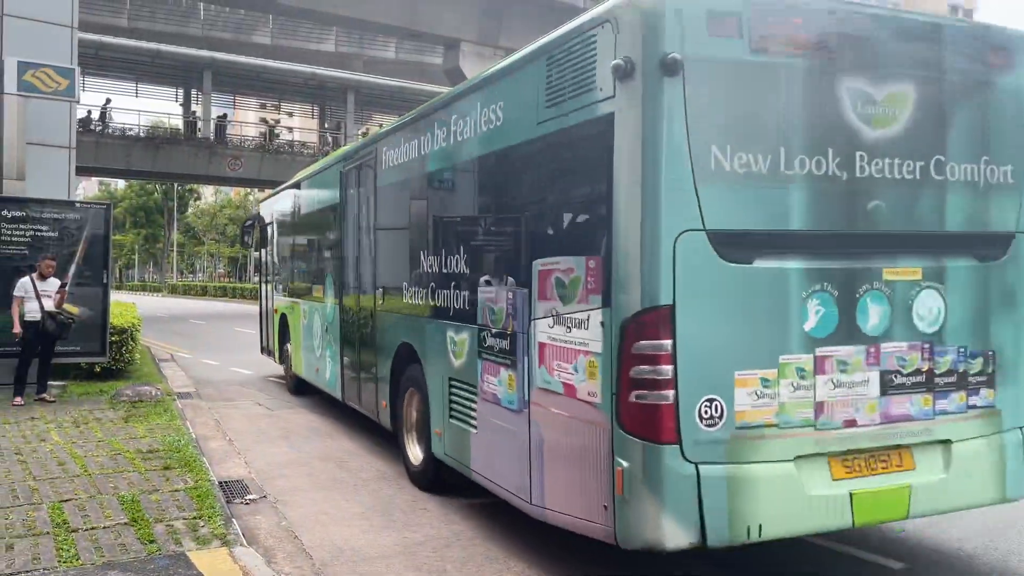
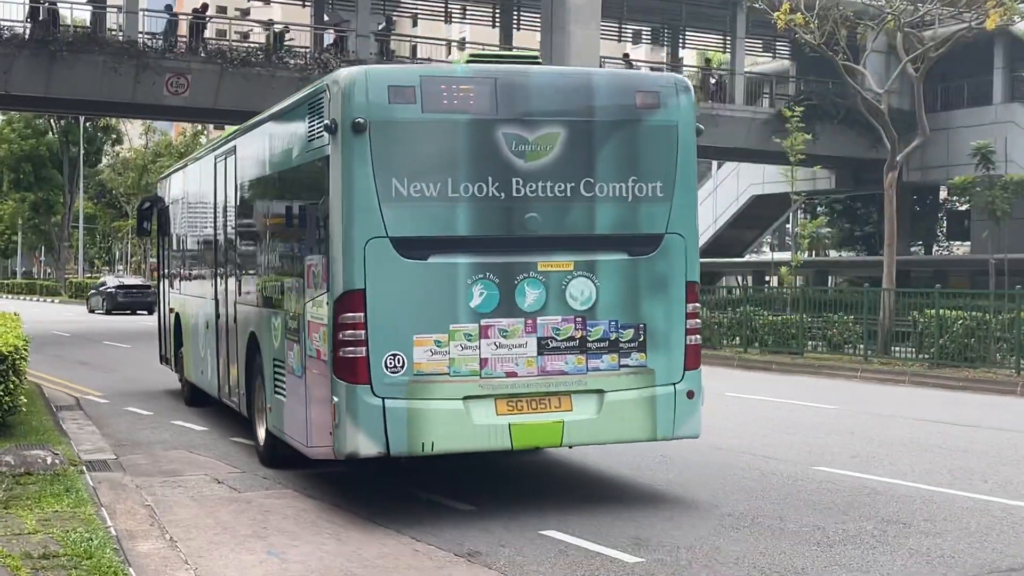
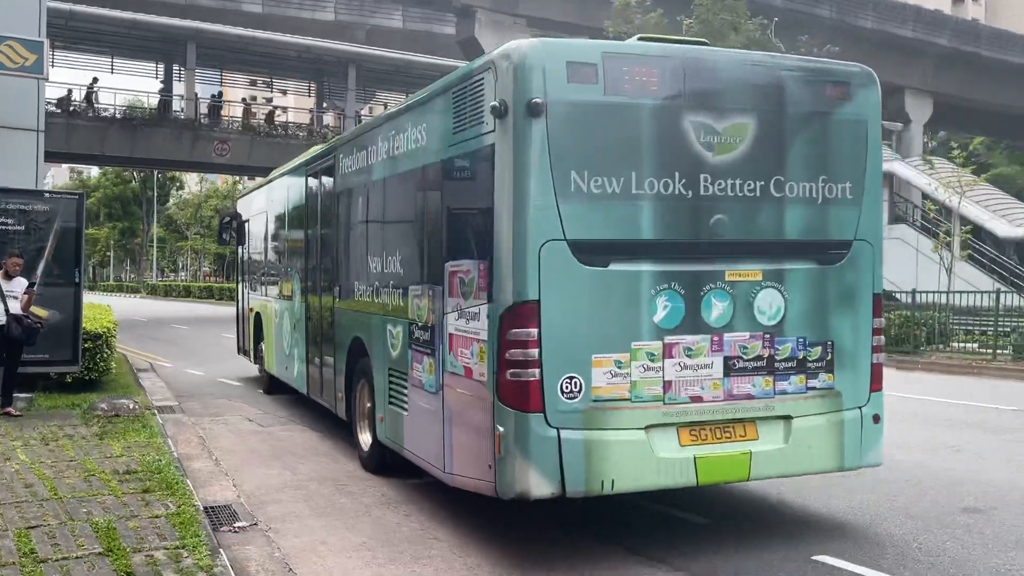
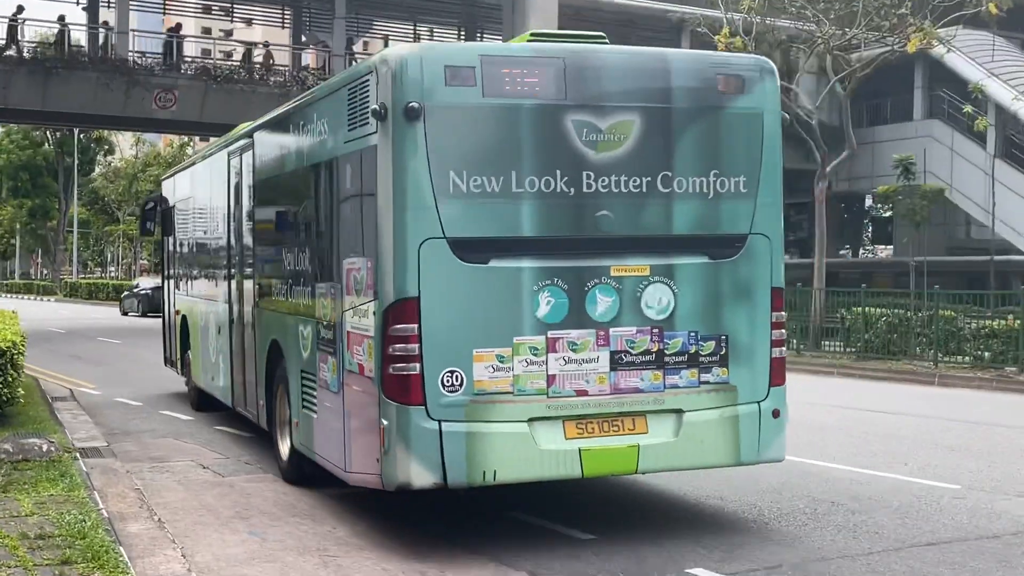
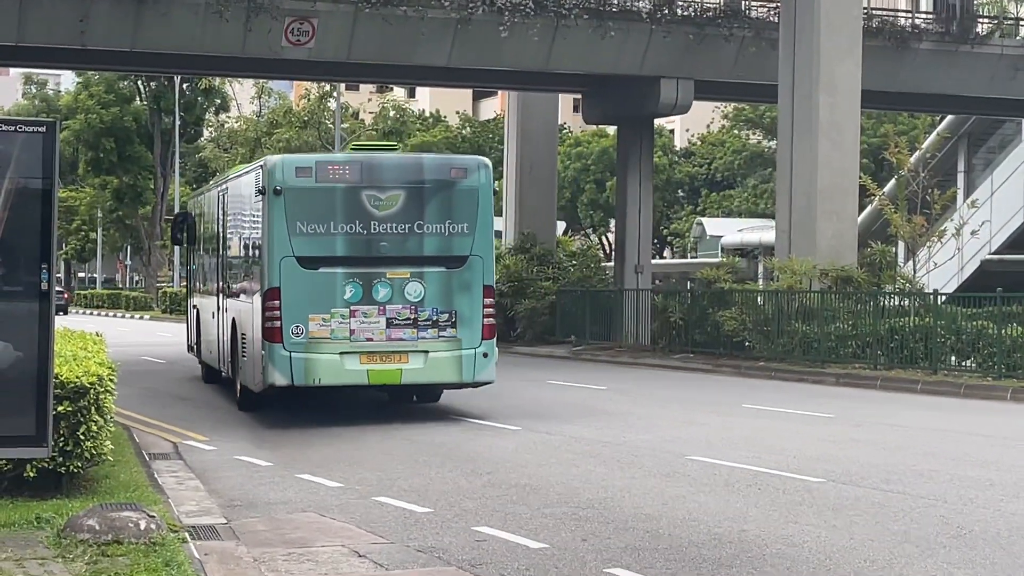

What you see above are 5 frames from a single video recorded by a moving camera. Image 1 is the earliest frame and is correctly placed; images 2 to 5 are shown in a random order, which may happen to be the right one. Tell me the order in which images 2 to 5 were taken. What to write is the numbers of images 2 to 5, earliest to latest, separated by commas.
3, 4, 2, 5
